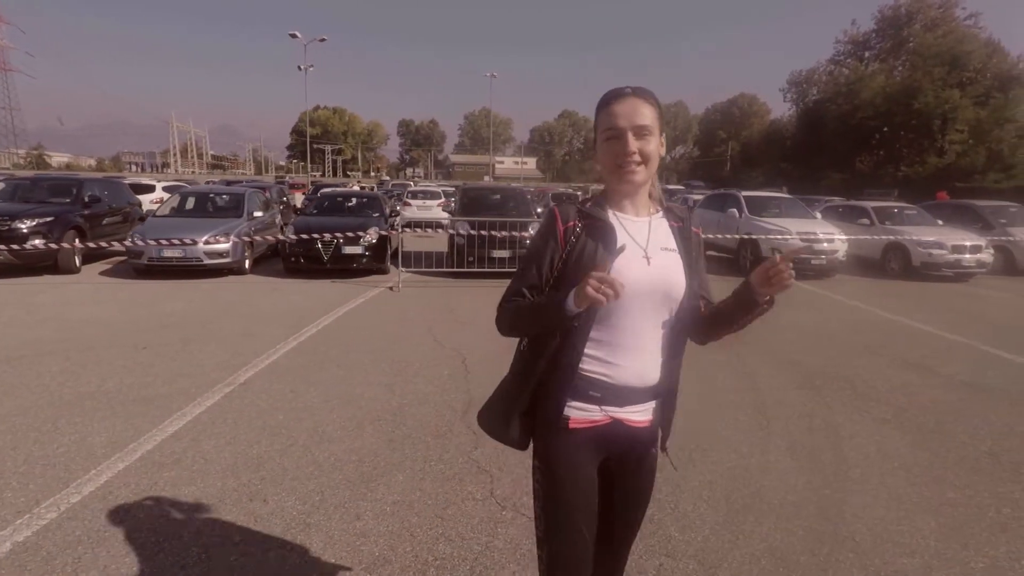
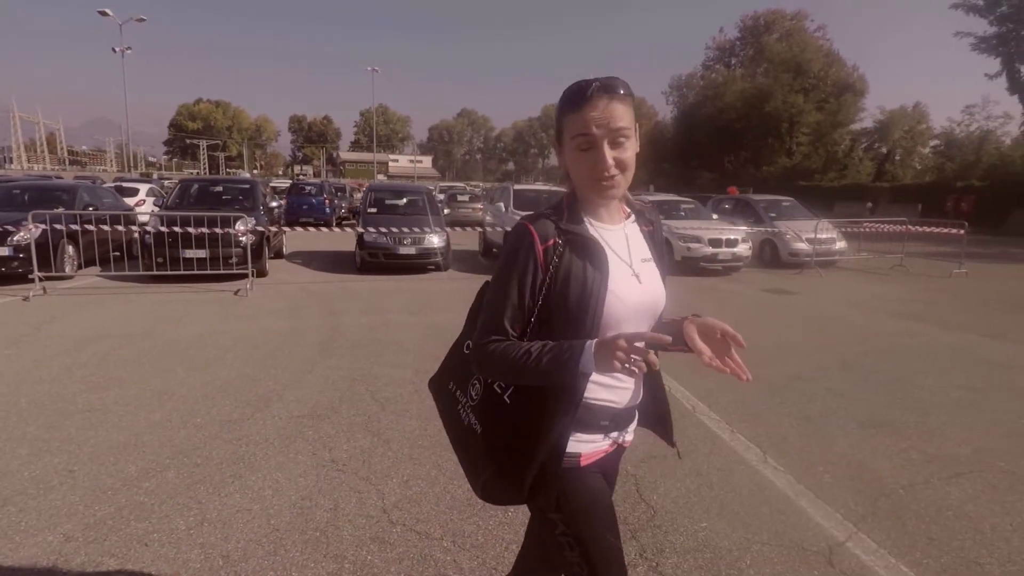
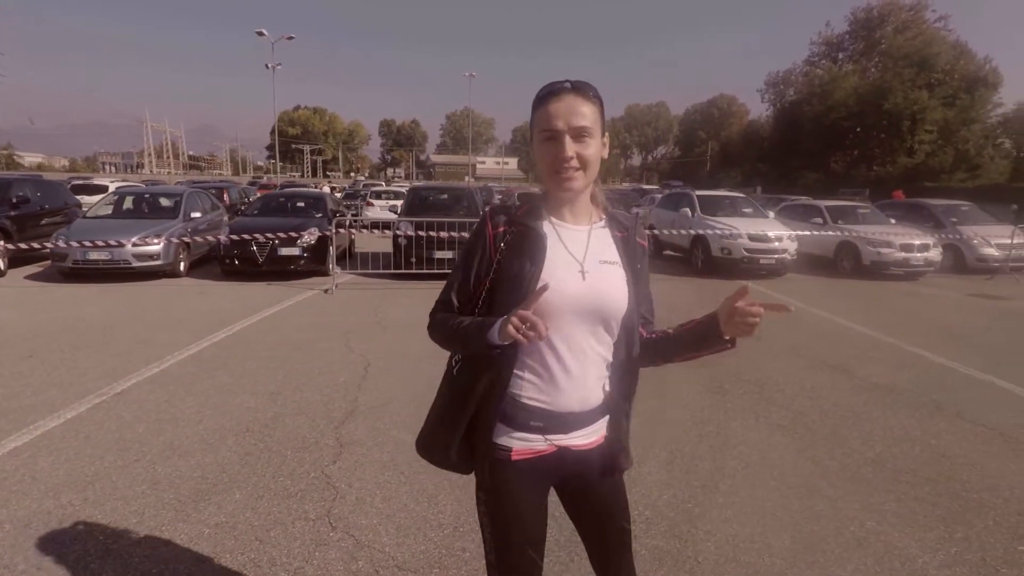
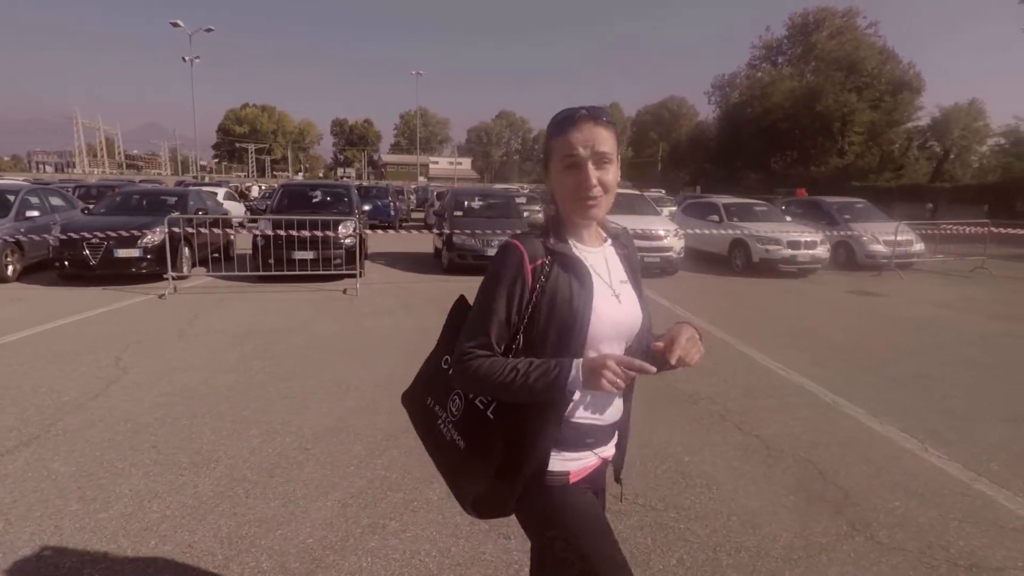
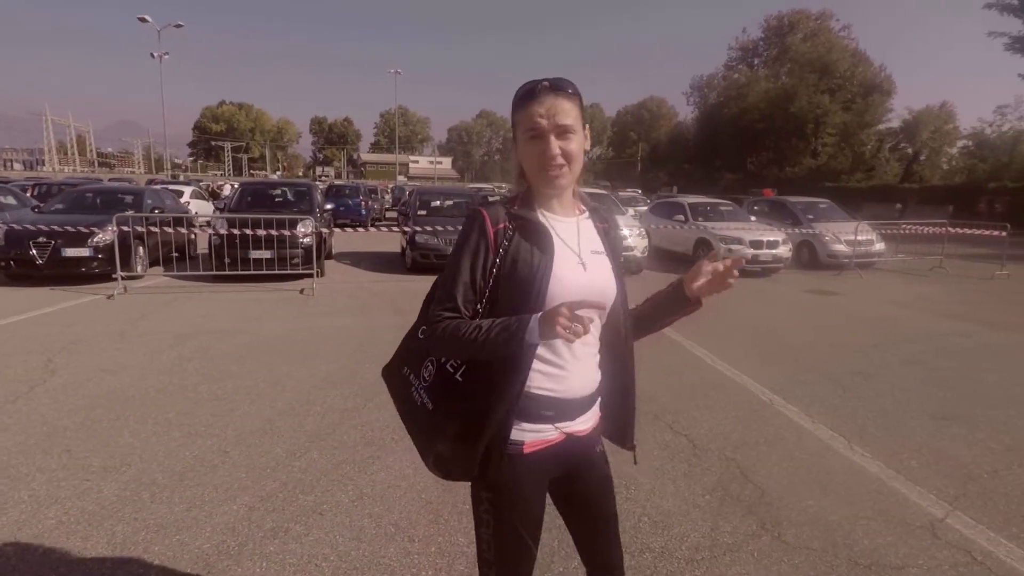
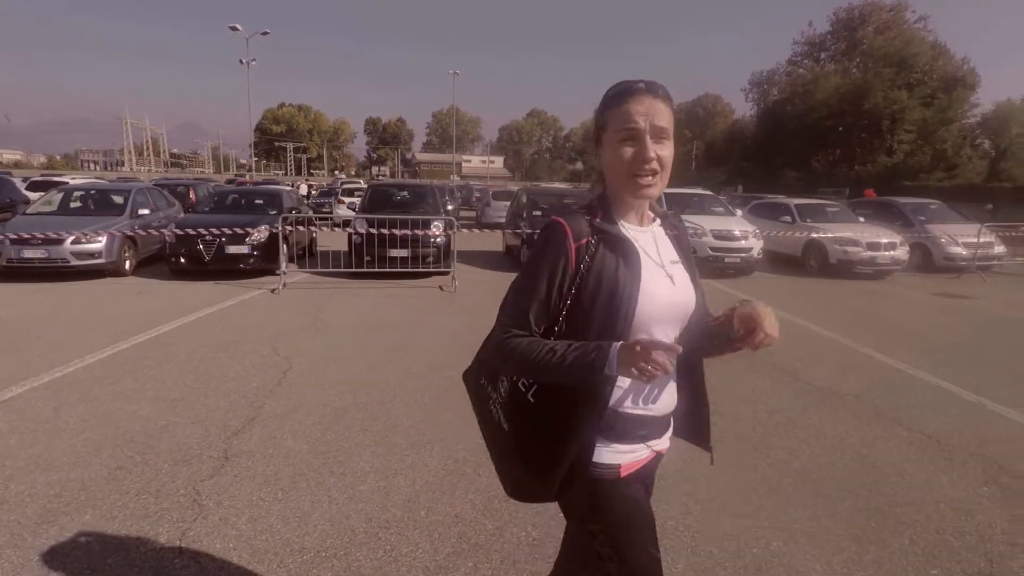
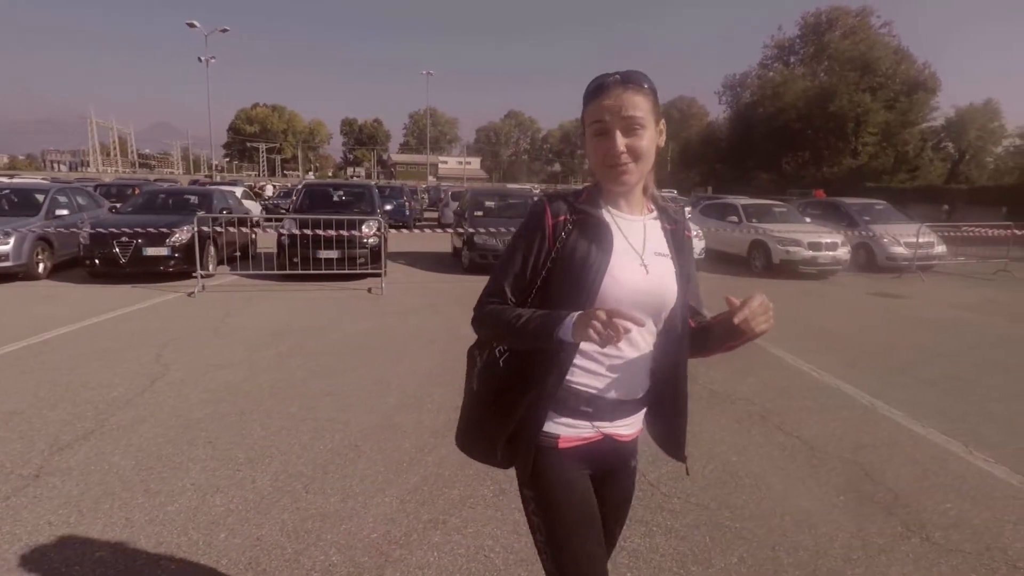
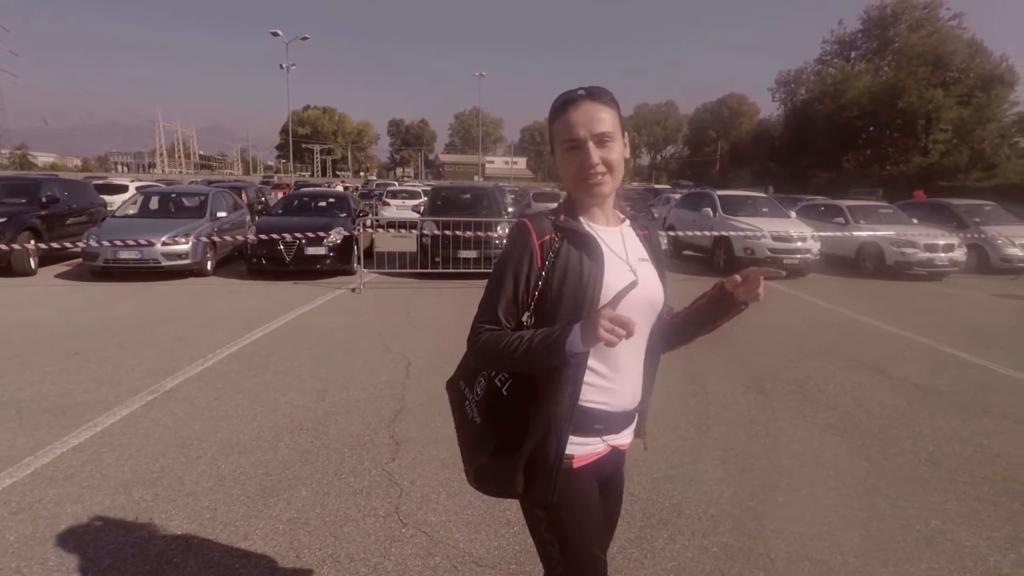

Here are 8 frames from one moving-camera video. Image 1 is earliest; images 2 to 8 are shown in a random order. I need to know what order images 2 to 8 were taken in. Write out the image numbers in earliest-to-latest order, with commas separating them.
8, 3, 6, 7, 4, 5, 2
